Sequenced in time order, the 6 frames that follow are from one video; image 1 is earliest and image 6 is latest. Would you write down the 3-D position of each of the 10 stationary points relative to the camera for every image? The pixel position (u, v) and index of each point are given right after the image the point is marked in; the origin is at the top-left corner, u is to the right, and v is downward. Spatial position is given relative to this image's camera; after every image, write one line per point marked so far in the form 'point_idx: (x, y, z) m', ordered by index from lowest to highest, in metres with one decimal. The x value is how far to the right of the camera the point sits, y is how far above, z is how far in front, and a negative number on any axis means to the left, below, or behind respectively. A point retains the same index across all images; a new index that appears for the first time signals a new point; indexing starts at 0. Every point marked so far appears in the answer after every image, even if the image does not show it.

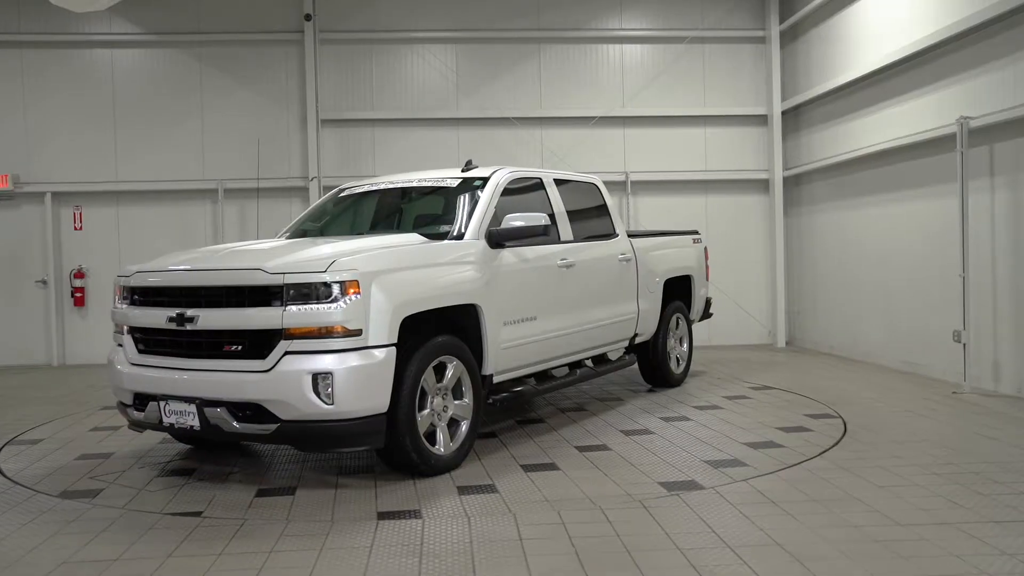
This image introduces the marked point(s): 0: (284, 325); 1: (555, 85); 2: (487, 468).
0: (-0.9, -0.2, +3.3) m
1: (+0.5, +2.5, +9.7) m
2: (-0.2, -1.0, +4.4) m
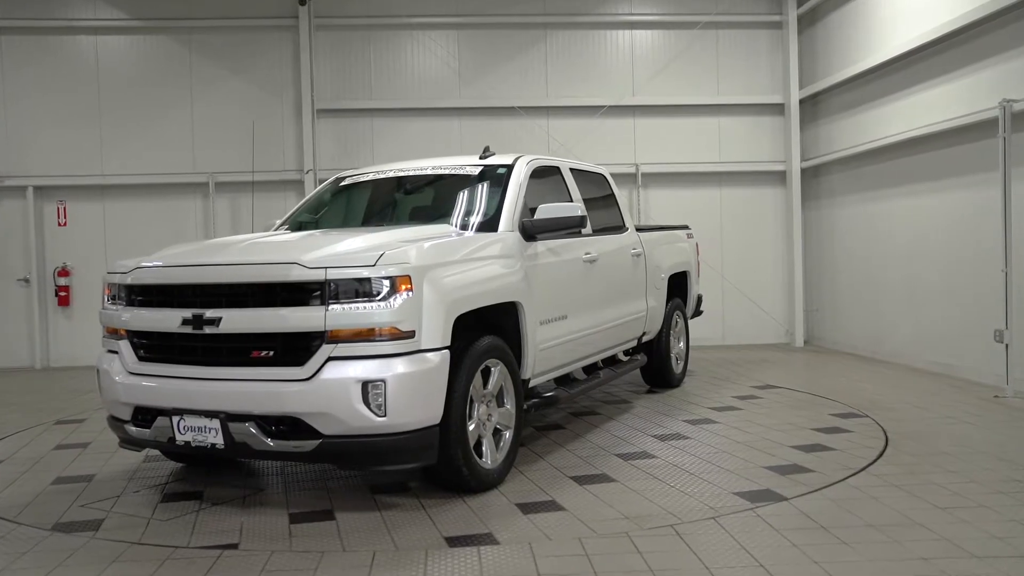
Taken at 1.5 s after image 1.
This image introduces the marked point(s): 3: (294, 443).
0: (-0.7, -0.1, +2.9) m
1: (+0.6, +2.5, +9.3) m
2: (+0.1, -1.0, +4.0) m
3: (-0.8, -0.6, +2.9) m
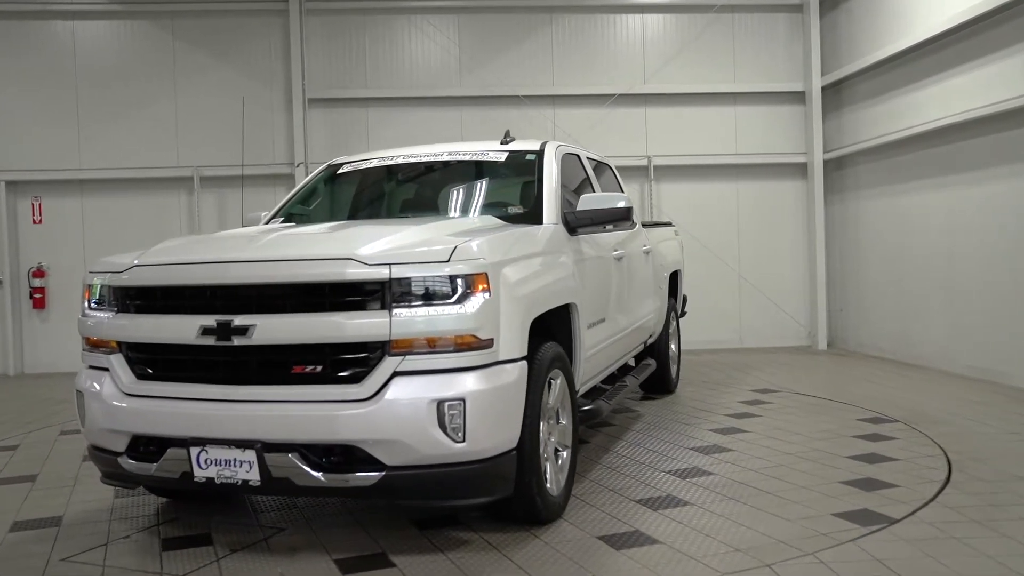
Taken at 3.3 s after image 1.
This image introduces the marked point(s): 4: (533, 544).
0: (-0.4, -0.1, +2.4) m
1: (+0.6, +2.5, +8.8) m
2: (+0.3, -1.0, +3.5) m
3: (-0.5, -0.6, +2.4) m
4: (+0.1, -0.9, +2.9) m
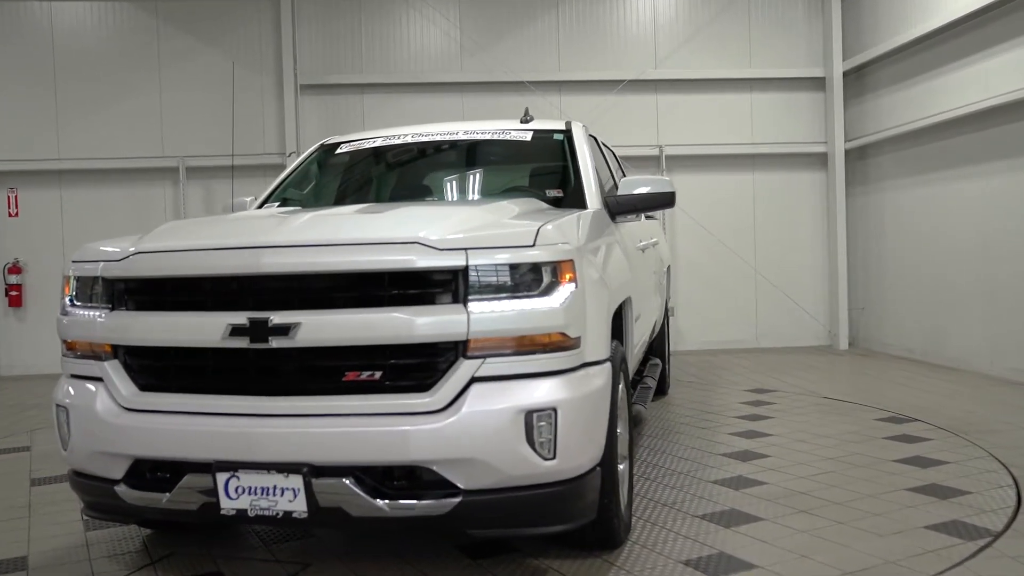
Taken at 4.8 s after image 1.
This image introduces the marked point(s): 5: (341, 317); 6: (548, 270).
0: (-0.1, -0.1, +2.0) m
1: (+0.7, +2.6, +8.4) m
2: (+0.6, -0.9, +3.1) m
3: (-0.2, -0.5, +2.0) m
4: (+0.3, -0.9, +2.5) m
5: (-0.4, -0.1, +2.0) m
6: (+0.1, 0.0, +2.1) m
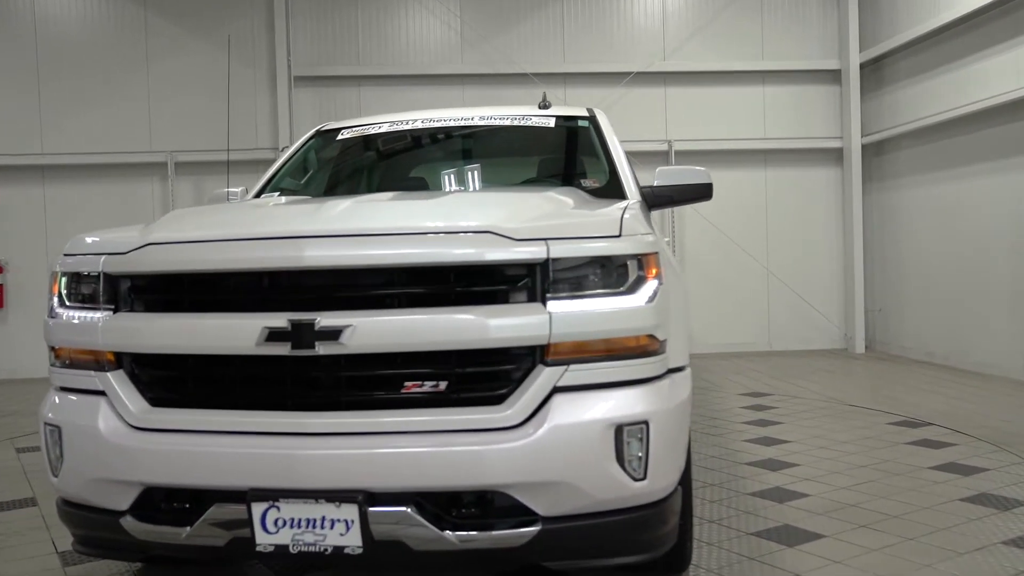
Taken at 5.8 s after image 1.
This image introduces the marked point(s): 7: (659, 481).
0: (+0.1, -0.1, +1.7) m
1: (+0.7, +2.6, +8.1) m
2: (+0.7, -0.9, +2.9) m
3: (-0.1, -0.5, +1.7) m
4: (+0.5, -0.9, +2.2) m
5: (-0.3, -0.1, +1.7) m
6: (+0.3, +0.1, +1.8) m
7: (+0.3, -0.4, +1.8) m
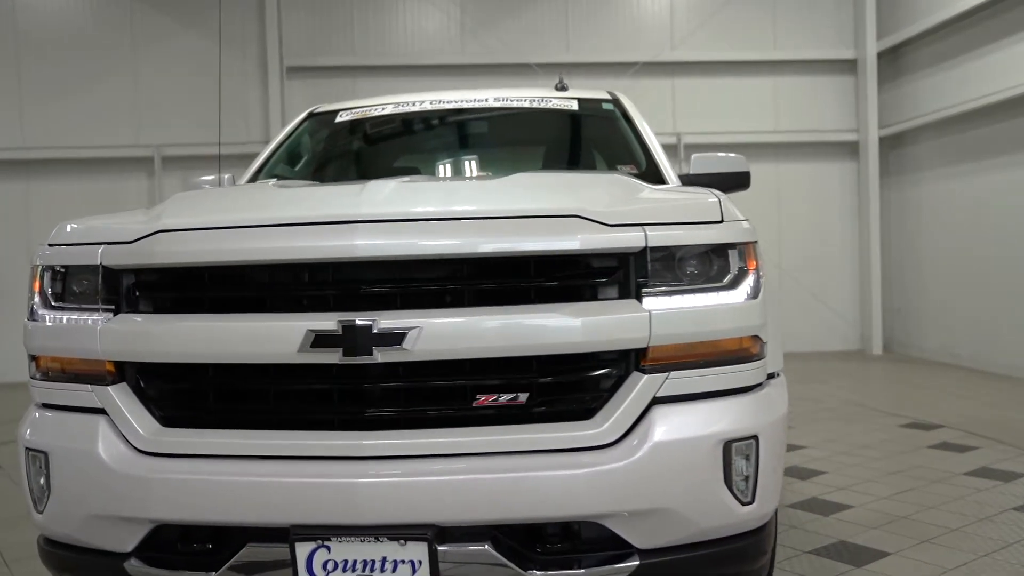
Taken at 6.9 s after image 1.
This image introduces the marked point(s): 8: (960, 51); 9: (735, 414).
0: (+0.2, -0.1, +1.5) m
1: (+0.7, +2.6, +7.9) m
2: (+0.9, -0.9, +2.6) m
3: (+0.1, -0.5, +1.5) m
4: (+0.6, -0.9, +2.0) m
5: (-0.1, -0.1, +1.5) m
6: (+0.4, +0.1, +1.6) m
7: (+0.5, -0.4, +1.6) m
8: (+3.9, +2.1, +6.9) m
9: (+0.4, -0.2, +1.5) m
